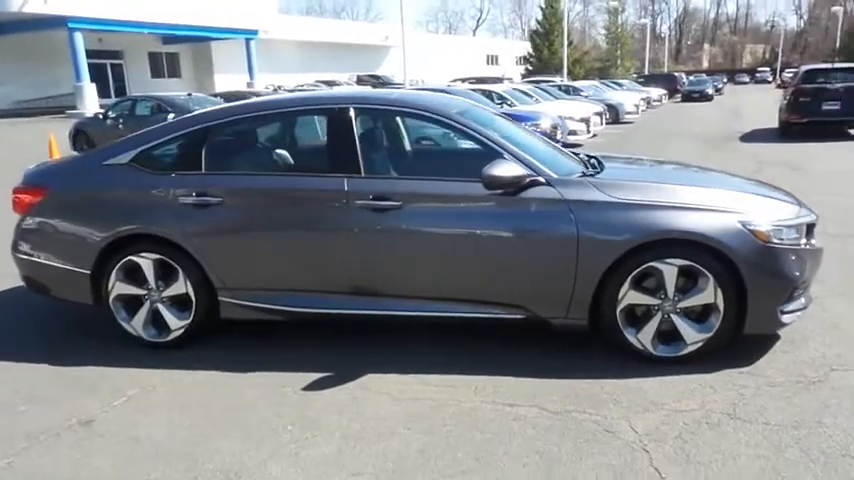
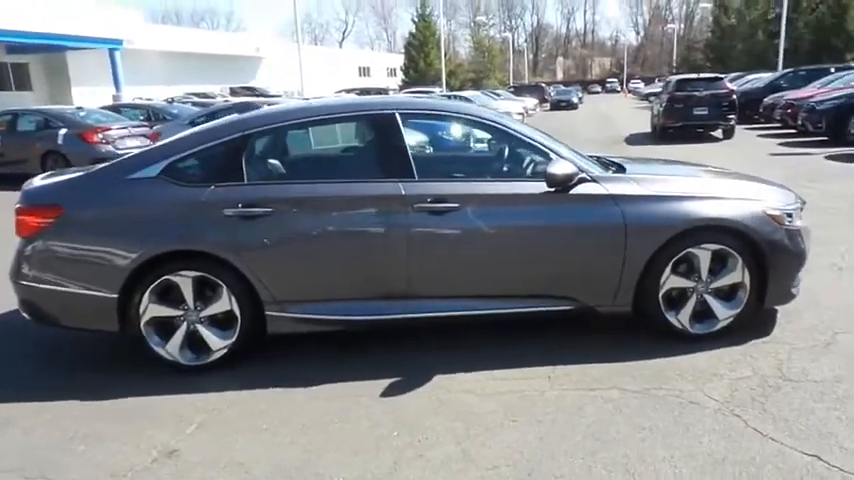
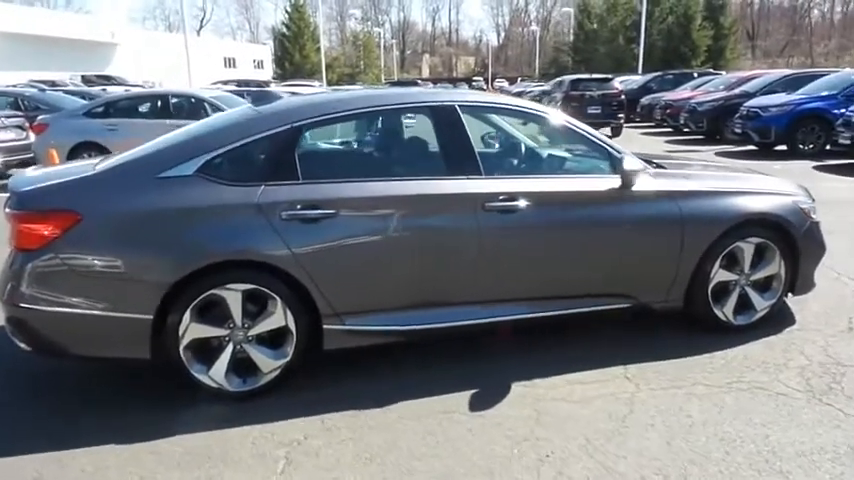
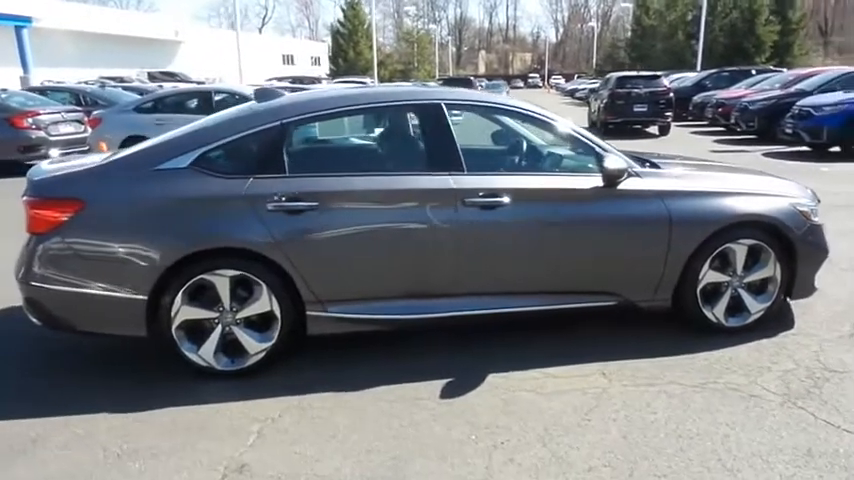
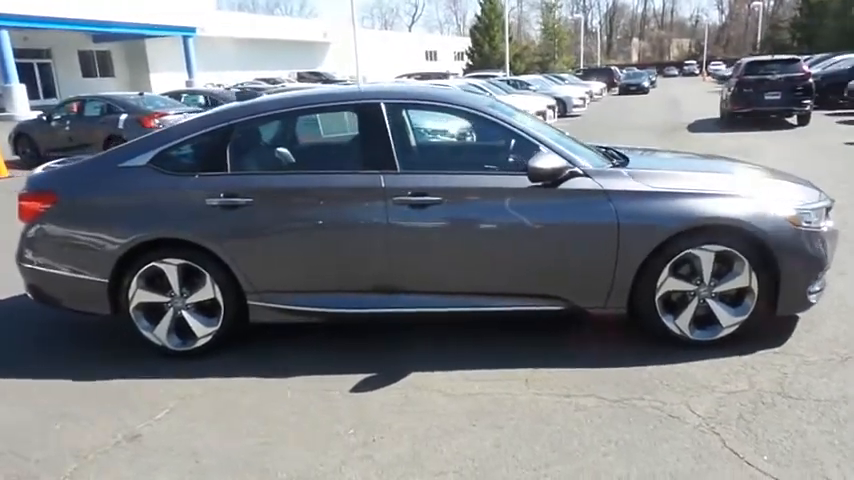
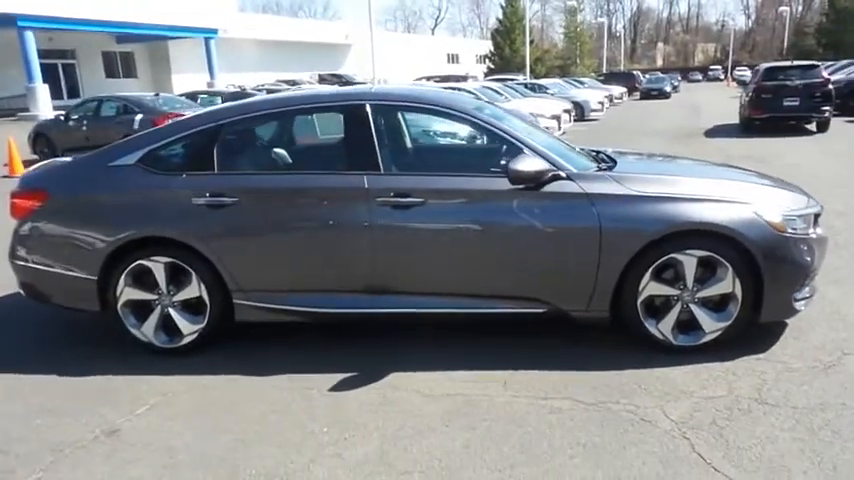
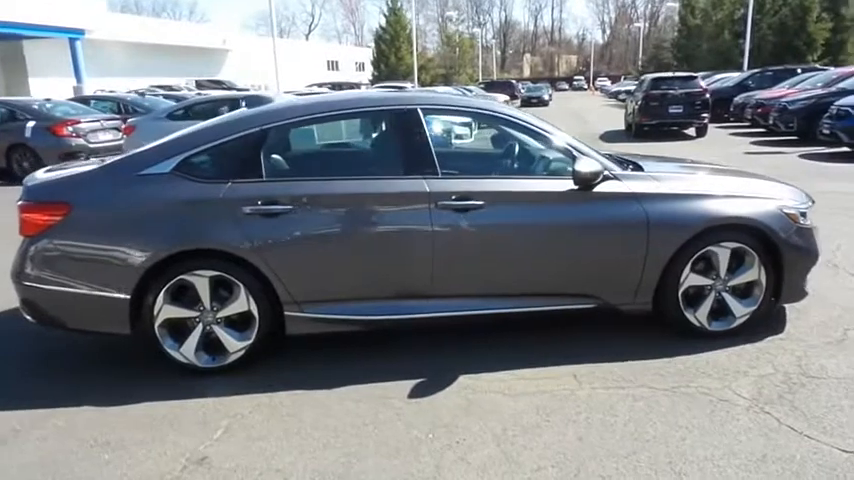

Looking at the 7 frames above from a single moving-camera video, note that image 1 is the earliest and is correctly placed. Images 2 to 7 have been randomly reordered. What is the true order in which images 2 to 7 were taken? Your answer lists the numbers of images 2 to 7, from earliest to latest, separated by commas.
6, 5, 2, 7, 4, 3
